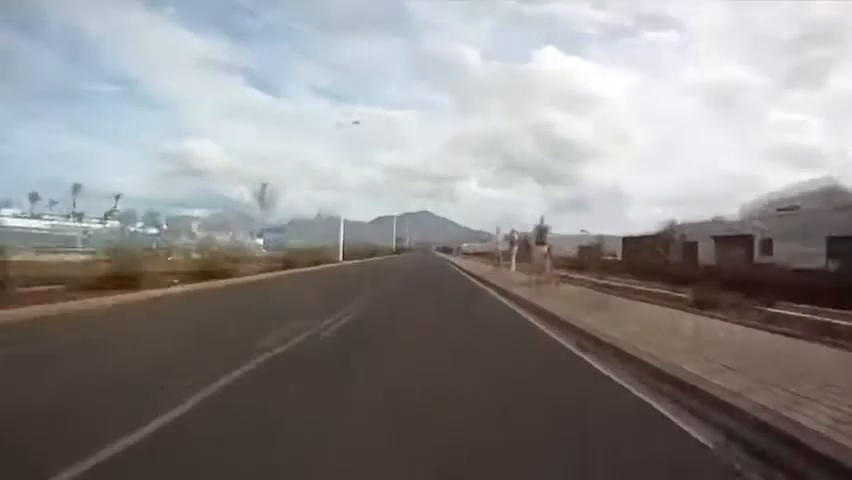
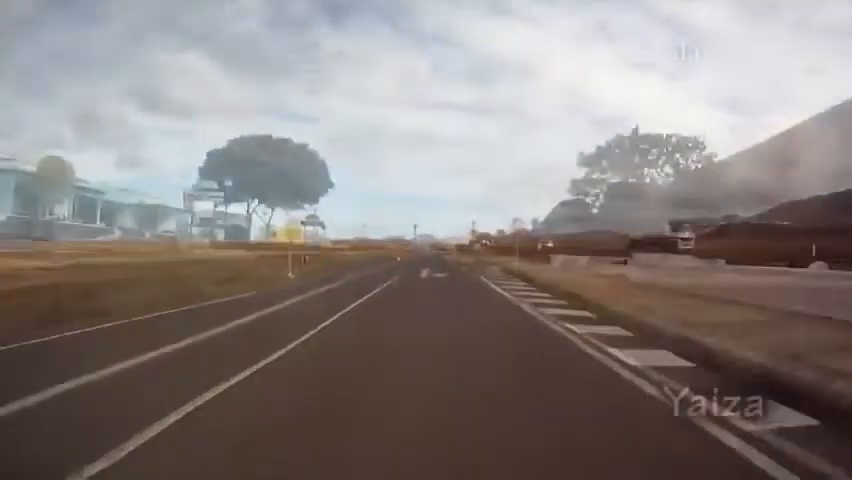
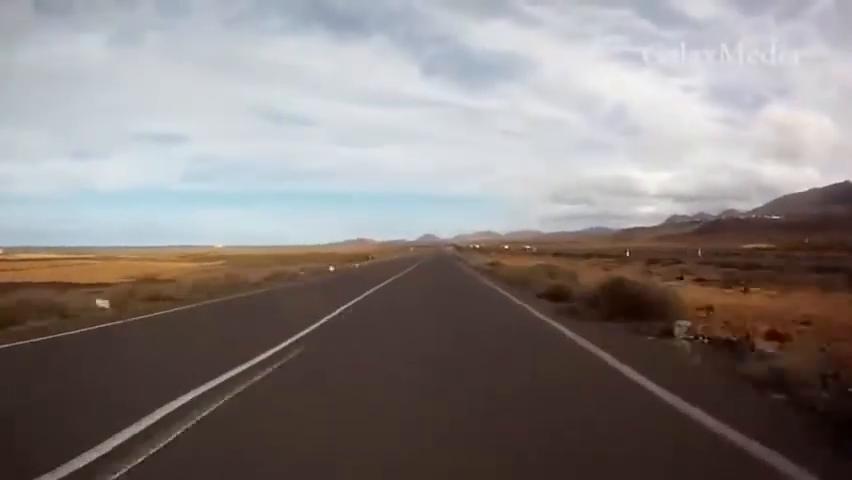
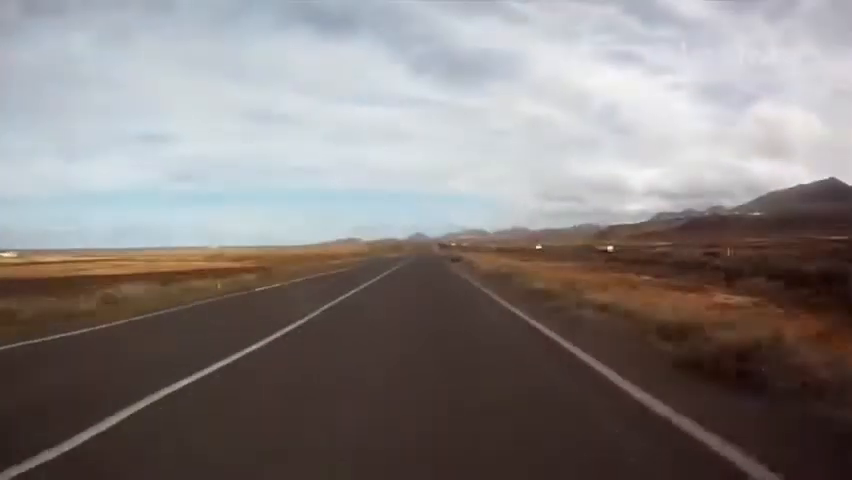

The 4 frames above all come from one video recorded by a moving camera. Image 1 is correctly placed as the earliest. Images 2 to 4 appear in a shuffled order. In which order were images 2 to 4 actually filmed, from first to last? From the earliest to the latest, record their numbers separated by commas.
4, 3, 2
